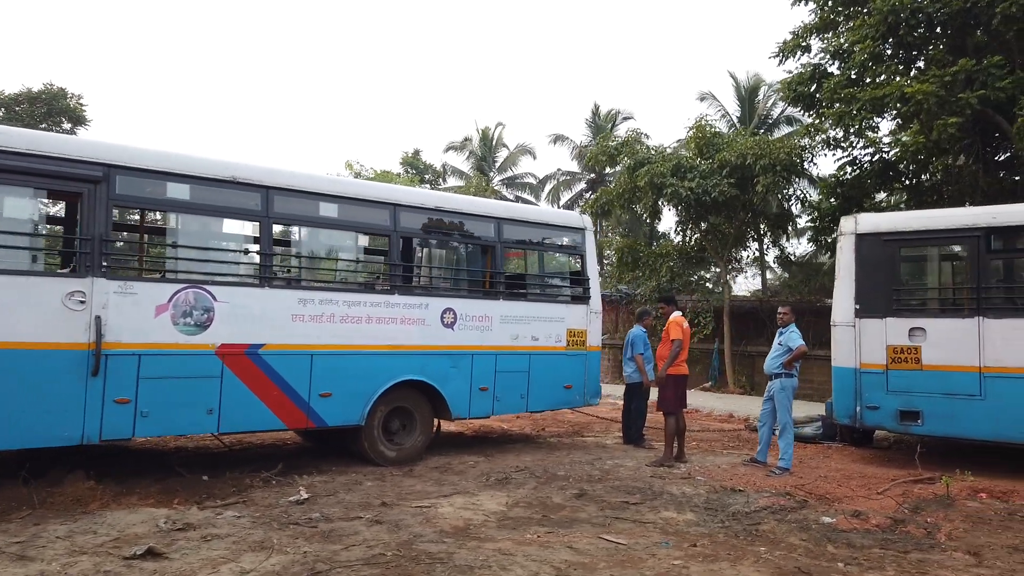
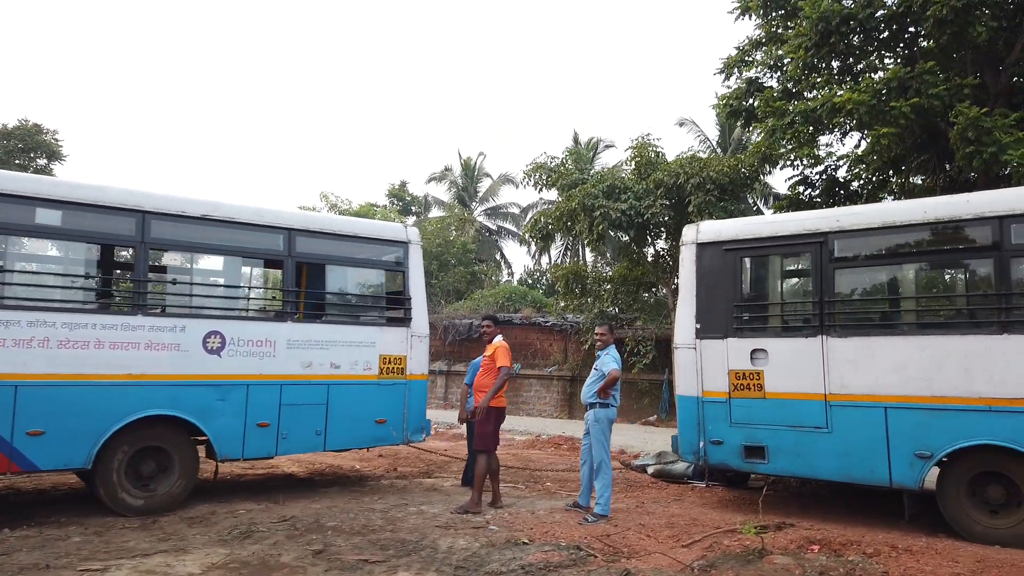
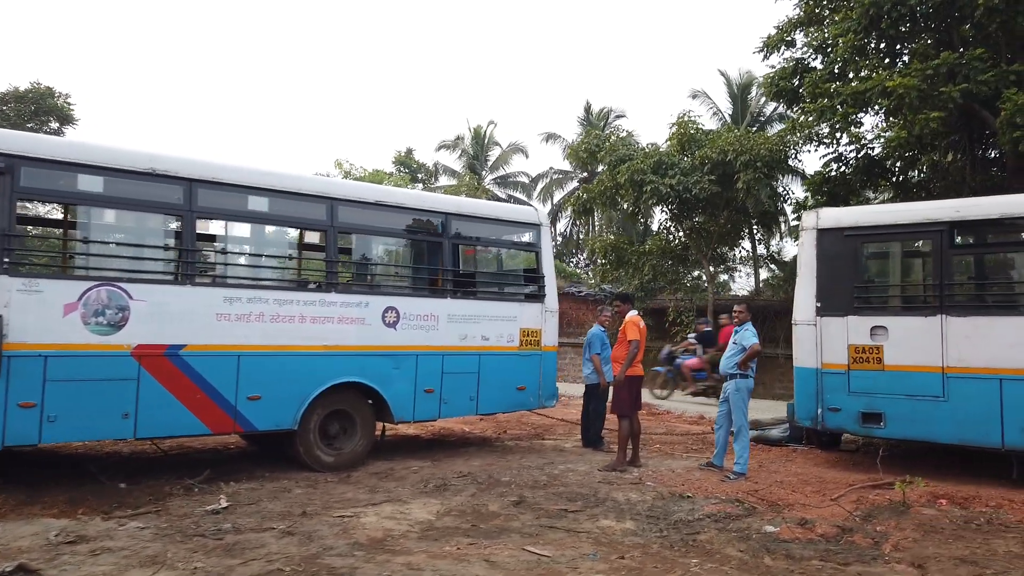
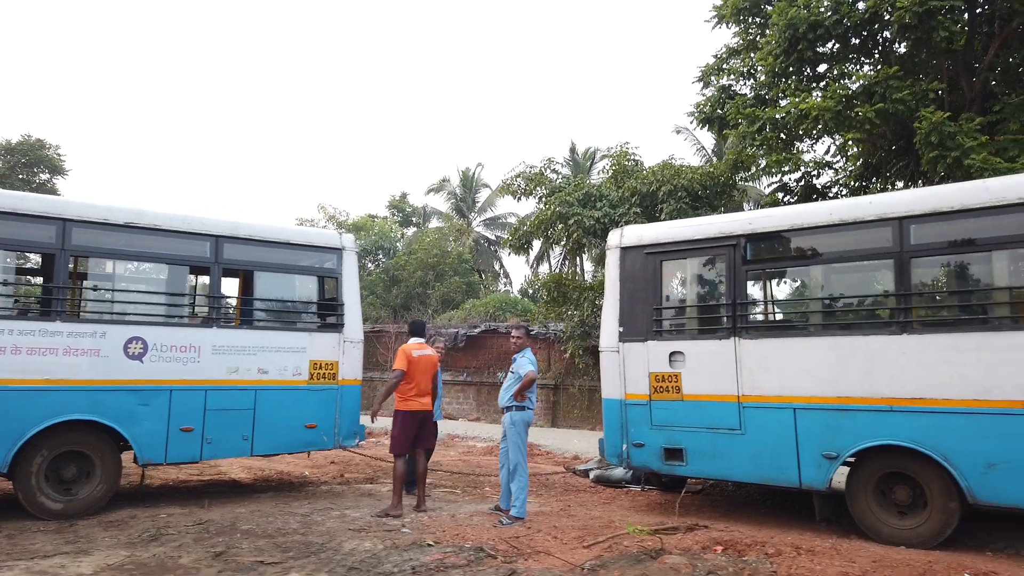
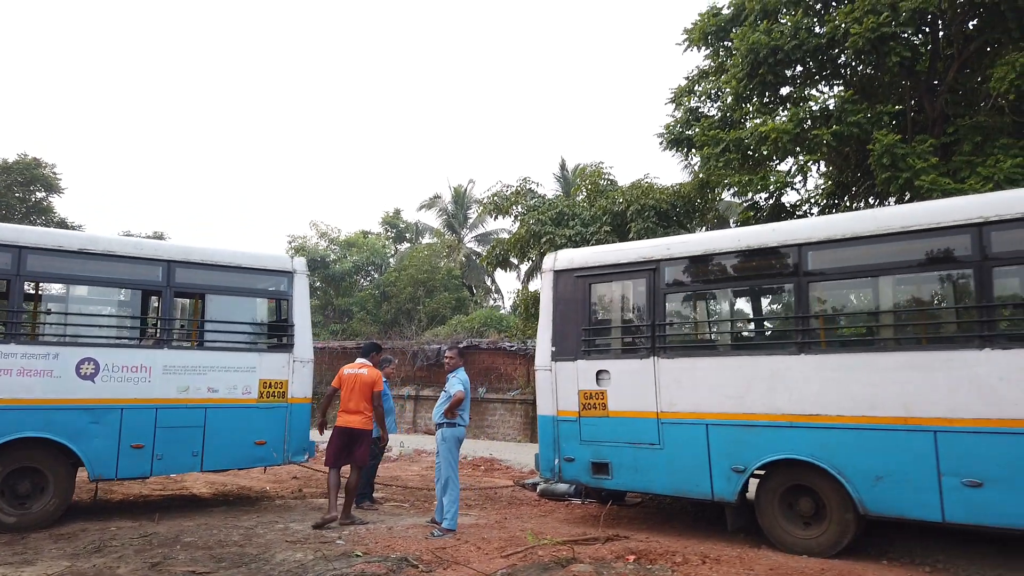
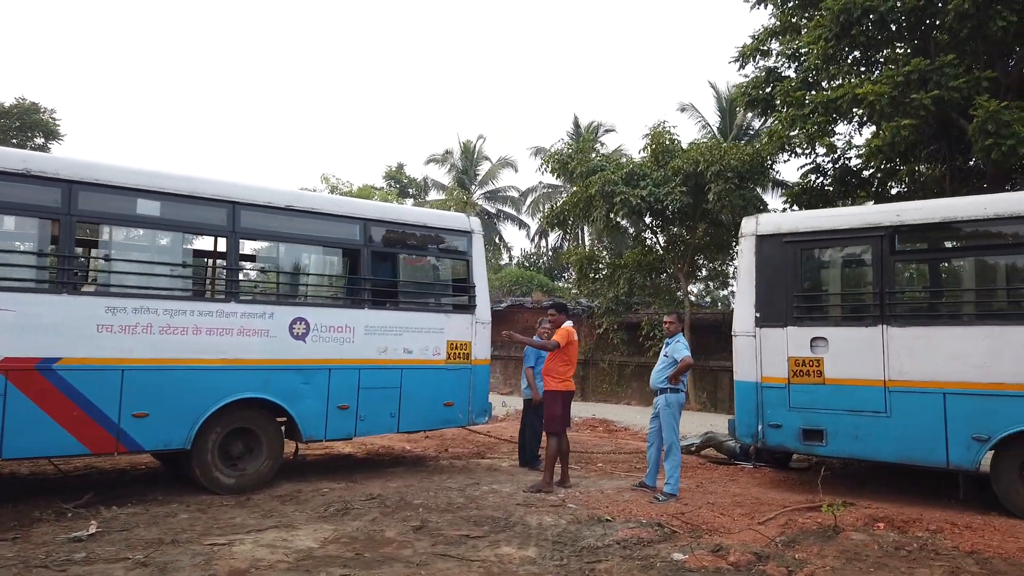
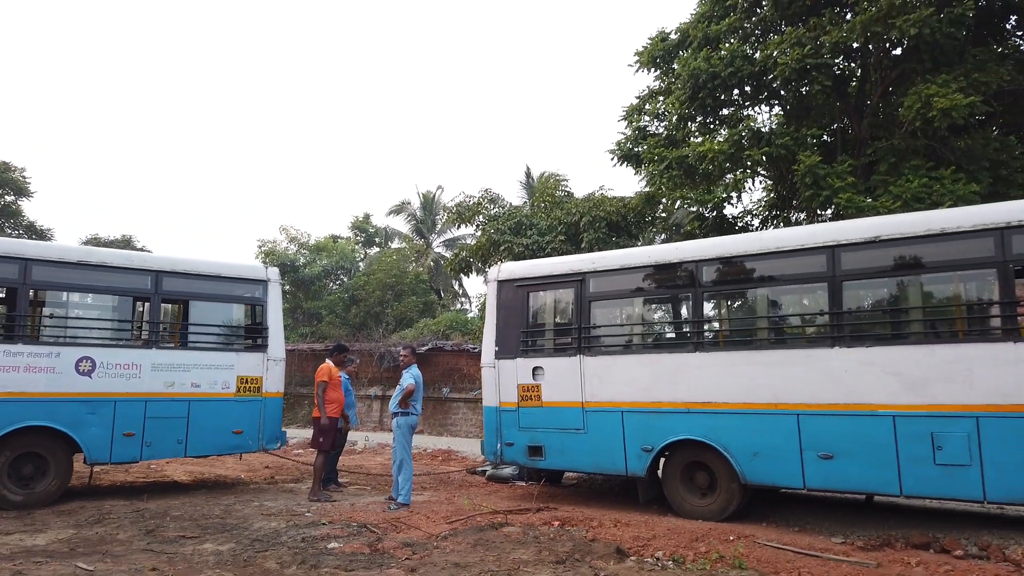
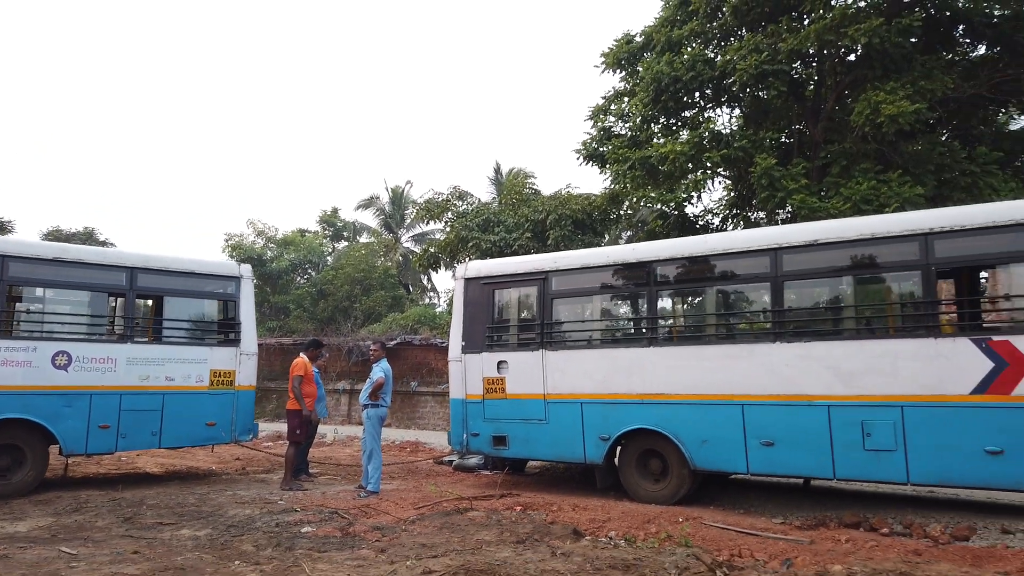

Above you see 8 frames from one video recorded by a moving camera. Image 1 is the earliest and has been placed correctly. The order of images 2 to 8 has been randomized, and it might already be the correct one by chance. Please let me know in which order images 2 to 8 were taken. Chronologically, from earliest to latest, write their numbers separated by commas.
3, 6, 2, 4, 5, 7, 8
